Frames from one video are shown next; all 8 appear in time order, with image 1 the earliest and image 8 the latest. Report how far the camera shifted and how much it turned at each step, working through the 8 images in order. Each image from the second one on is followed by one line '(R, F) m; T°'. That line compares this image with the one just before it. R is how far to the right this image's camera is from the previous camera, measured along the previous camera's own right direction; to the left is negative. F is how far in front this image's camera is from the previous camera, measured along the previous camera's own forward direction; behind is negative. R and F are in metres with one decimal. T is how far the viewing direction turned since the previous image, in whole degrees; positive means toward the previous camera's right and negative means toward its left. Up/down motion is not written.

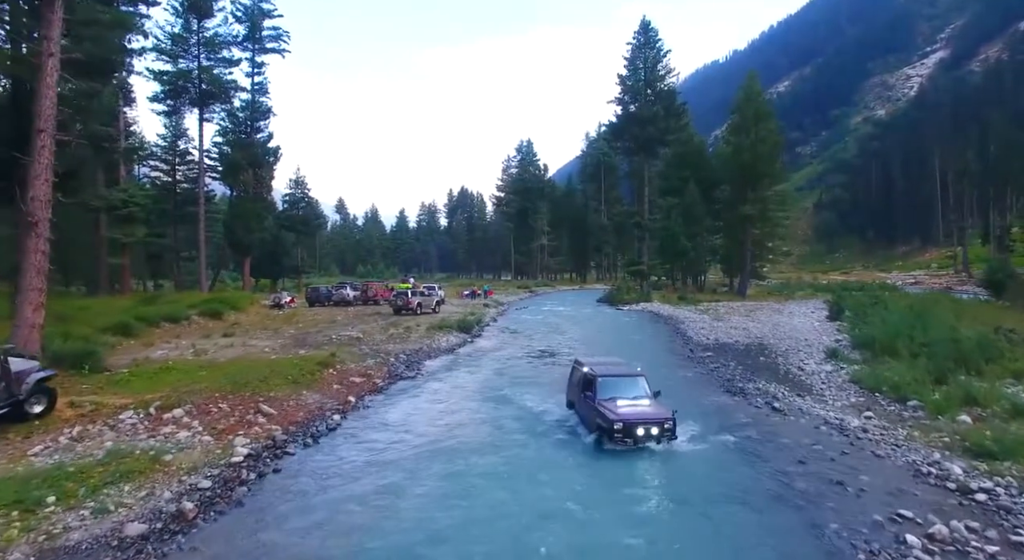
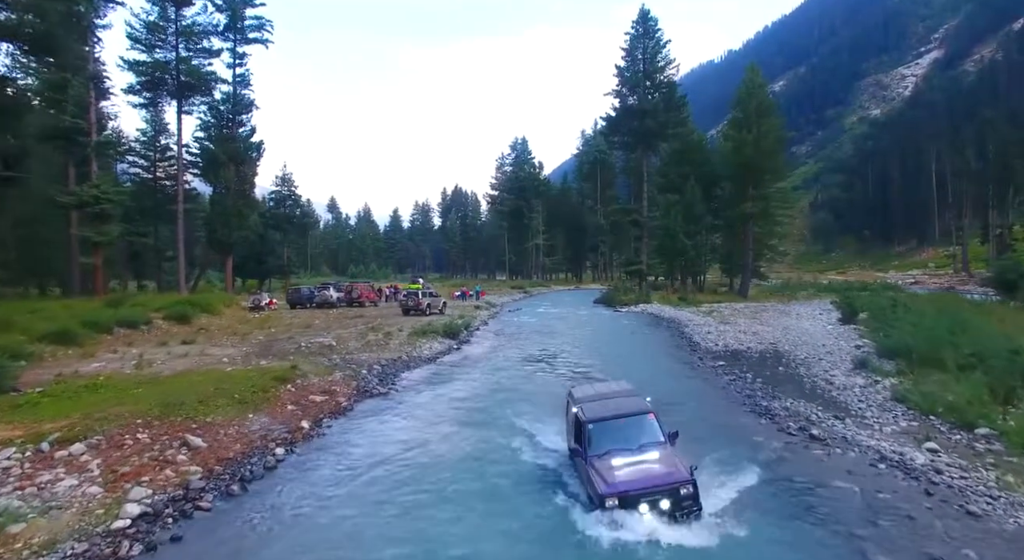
(+0.2, +2.5) m; 0°
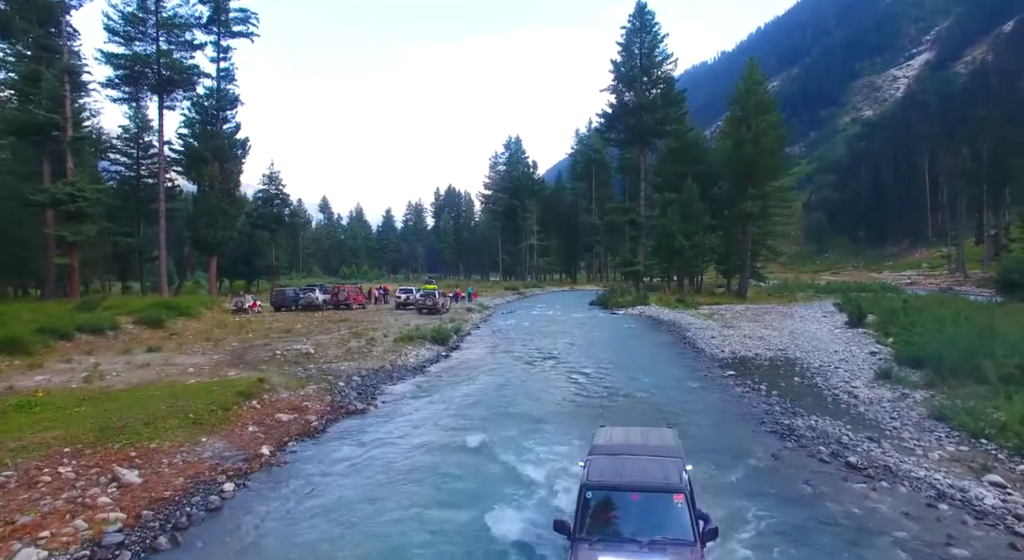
(0.0, +1.7) m; +1°
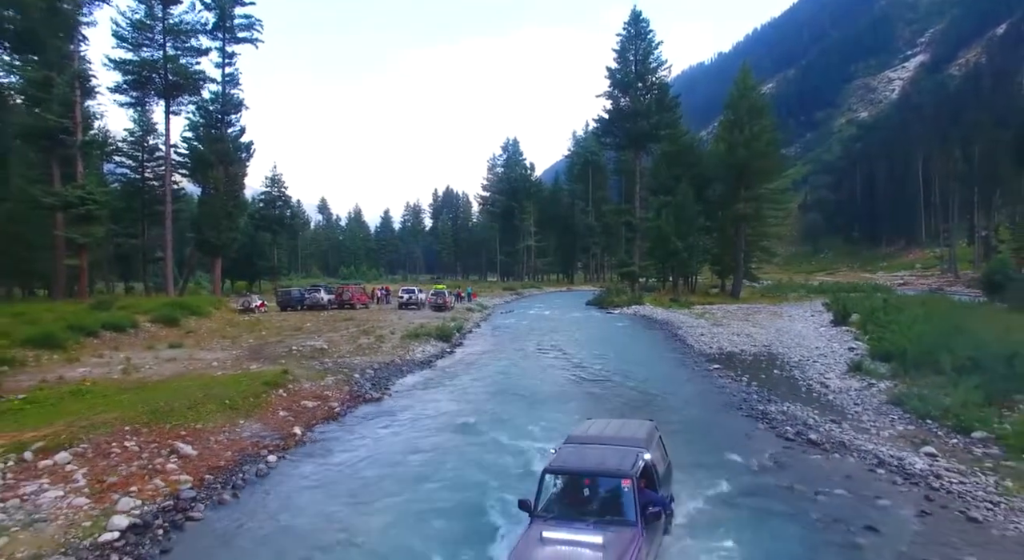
(-0.1, -1.5) m; 0°
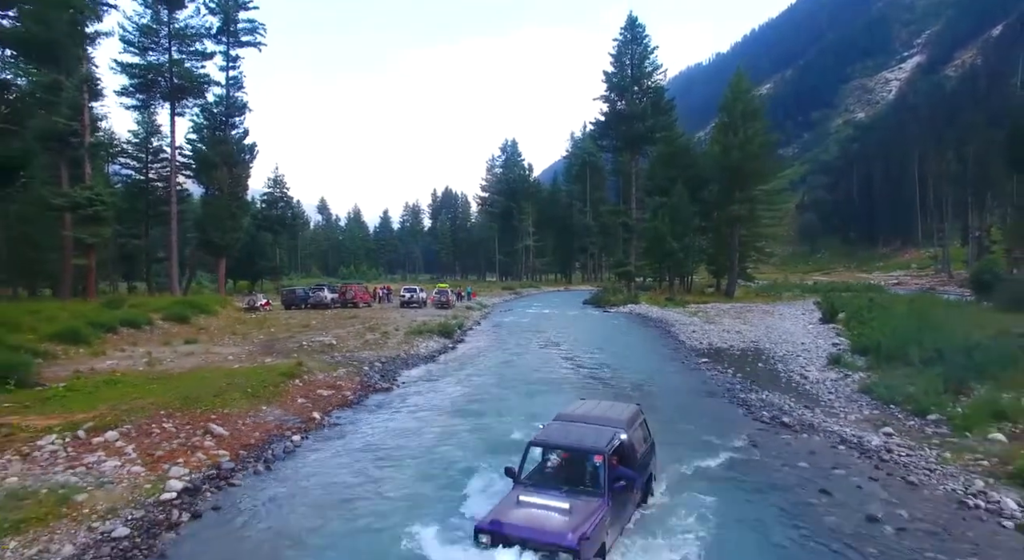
(0.0, -1.2) m; 0°
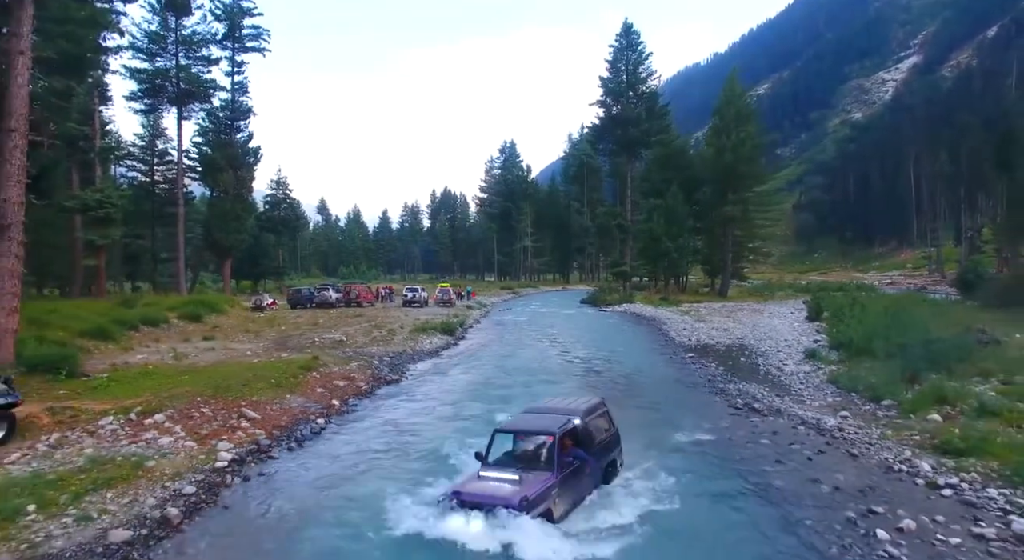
(0.0, -1.5) m; 0°
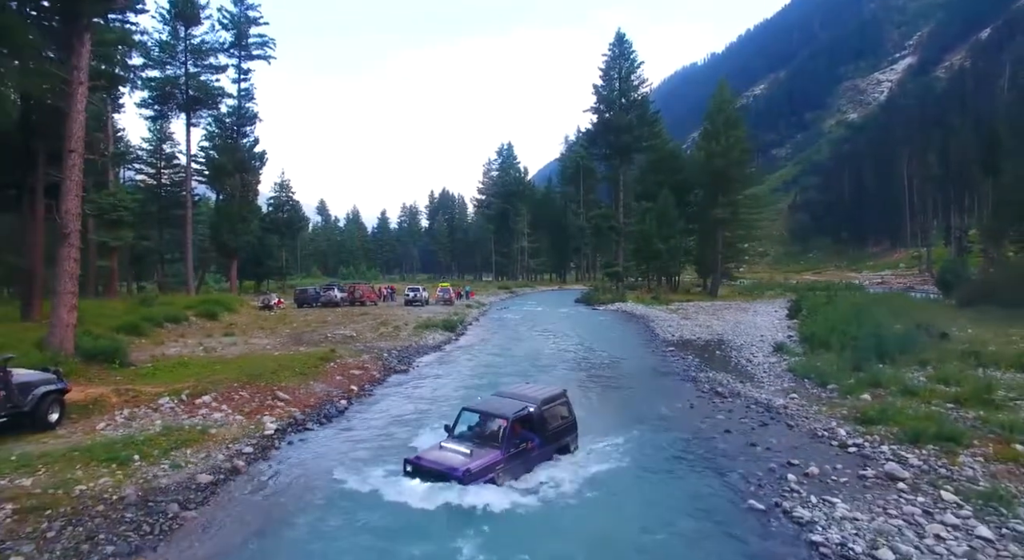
(+0.1, -2.2) m; 0°
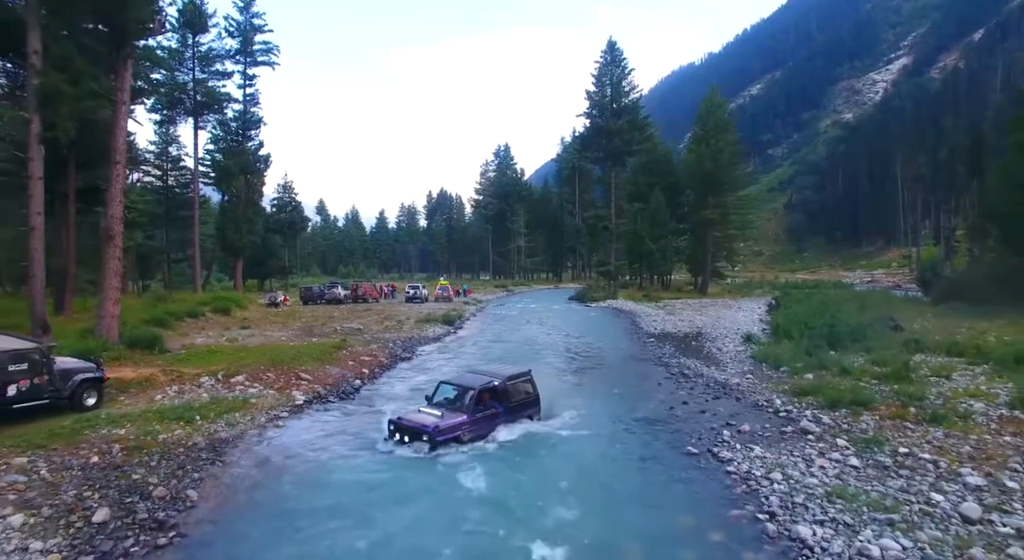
(+0.2, -2.3) m; 0°
